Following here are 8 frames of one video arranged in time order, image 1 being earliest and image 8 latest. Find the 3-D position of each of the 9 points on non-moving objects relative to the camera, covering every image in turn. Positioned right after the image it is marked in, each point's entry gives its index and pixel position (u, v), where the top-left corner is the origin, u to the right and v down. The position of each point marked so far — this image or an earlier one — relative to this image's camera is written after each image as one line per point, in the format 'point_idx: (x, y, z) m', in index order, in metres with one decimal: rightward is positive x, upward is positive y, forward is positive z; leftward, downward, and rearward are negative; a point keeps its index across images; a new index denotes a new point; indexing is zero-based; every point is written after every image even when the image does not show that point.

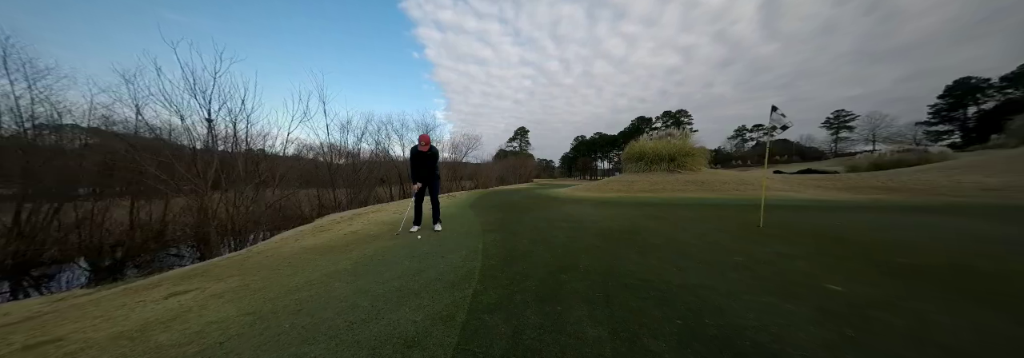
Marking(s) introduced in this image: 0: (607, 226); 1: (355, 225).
0: (+2.0, -1.0, +4.7) m
1: (-3.3, -1.0, +5.0) m
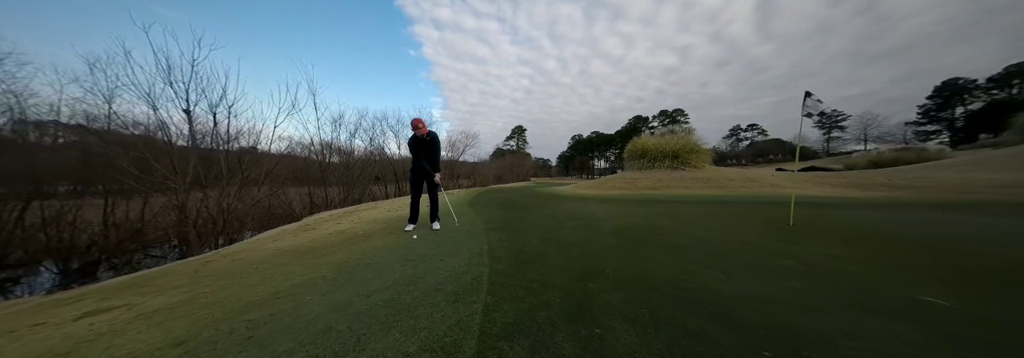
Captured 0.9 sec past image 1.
0: (+2.1, -0.9, +4.3) m
1: (-3.2, -0.8, +4.5) m
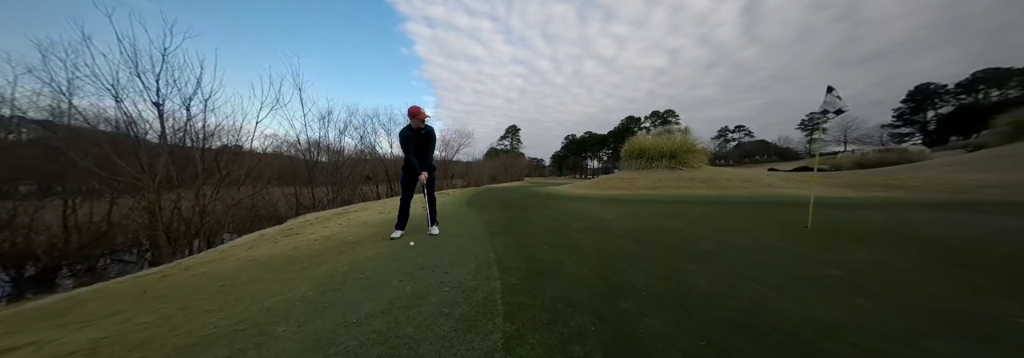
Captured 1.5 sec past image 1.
0: (+2.2, -0.9, +4.0) m
1: (-3.1, -0.8, +4.1) m
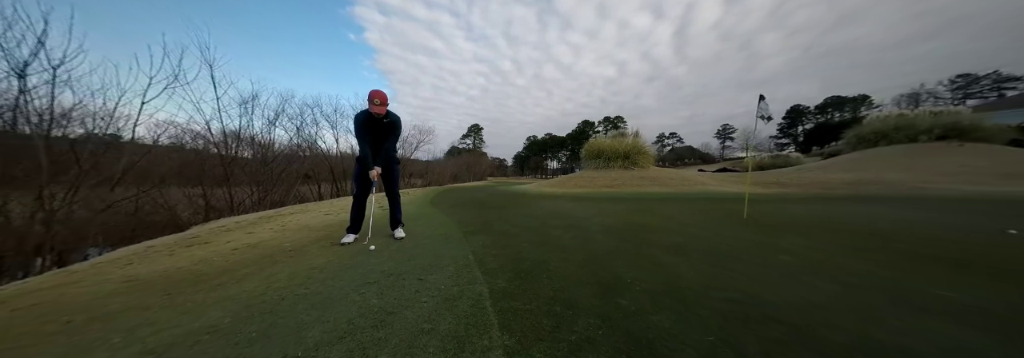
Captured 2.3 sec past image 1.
0: (+1.7, -0.8, +4.2) m
1: (-3.6, -0.8, +3.3) m
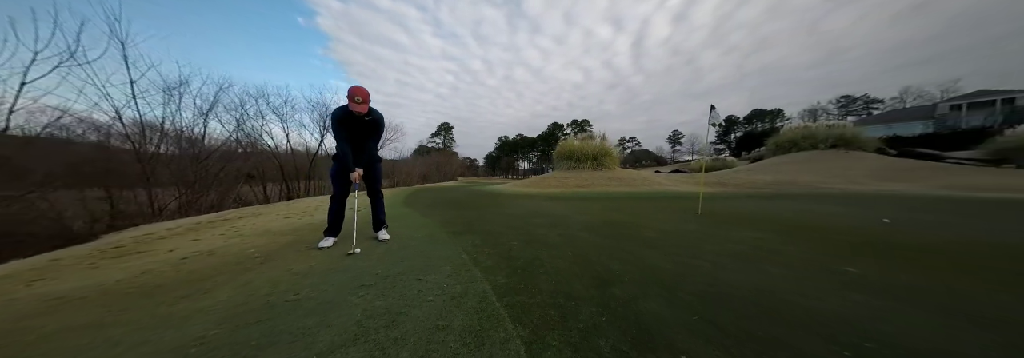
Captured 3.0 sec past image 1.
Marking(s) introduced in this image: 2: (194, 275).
0: (+1.4, -0.8, +4.4) m
1: (-3.7, -0.7, +2.9) m
2: (-2.4, -0.7, +1.8) m
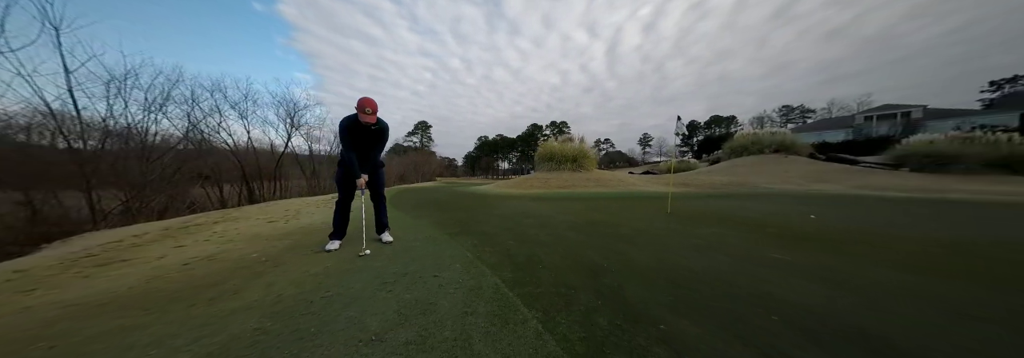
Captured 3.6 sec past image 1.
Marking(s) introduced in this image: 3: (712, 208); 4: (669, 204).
0: (+1.2, -0.8, +4.8) m
1: (-3.7, -0.8, +2.8) m
2: (-2.4, -0.8, +1.8) m
3: (+6.2, -0.9, +7.4) m
4: (+4.8, -0.8, +7.4) m
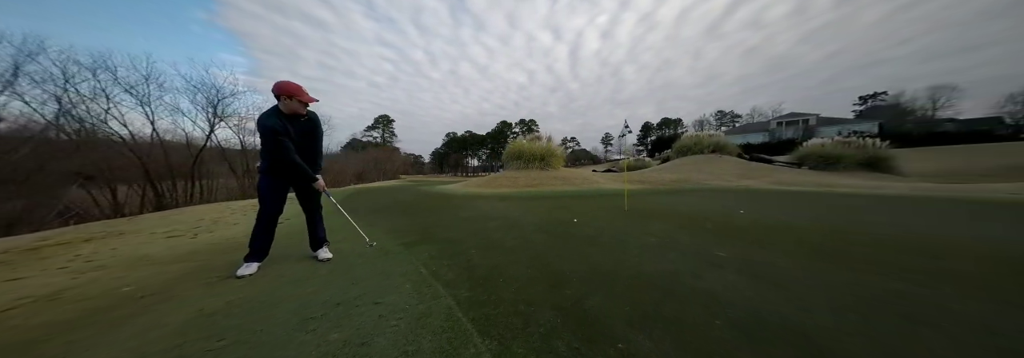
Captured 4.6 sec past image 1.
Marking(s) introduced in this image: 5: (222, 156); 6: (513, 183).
0: (+0.5, -0.9, +4.7) m
1: (-4.2, -0.9, +2.1) m
2: (-2.7, -0.9, +1.3) m
3: (+5.1, -0.9, +7.9) m
4: (+3.8, -0.8, +7.7) m
5: (-18.6, +1.4, +15.4) m
6: (-0.1, -0.2, +13.2) m
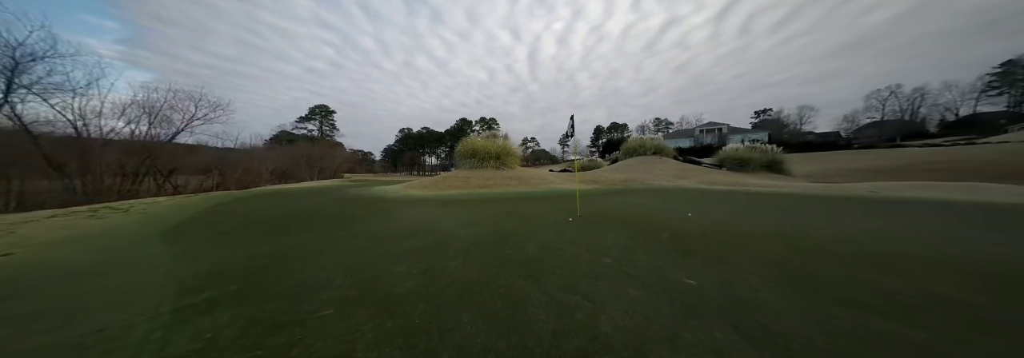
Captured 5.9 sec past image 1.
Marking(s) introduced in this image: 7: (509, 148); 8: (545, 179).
0: (-0.6, -0.9, +3.6) m
1: (-4.8, -0.9, +0.3) m
2: (-3.2, -0.9, -0.3) m
3: (+3.4, -0.9, +7.5) m
4: (+2.1, -0.8, +7.1) m
5: (-21.2, +1.5, +11.0) m
6: (-2.6, -0.2, +11.9) m
7: (-0.4, +2.1, +15.9) m
8: (+2.0, 0.0, +15.0) m
